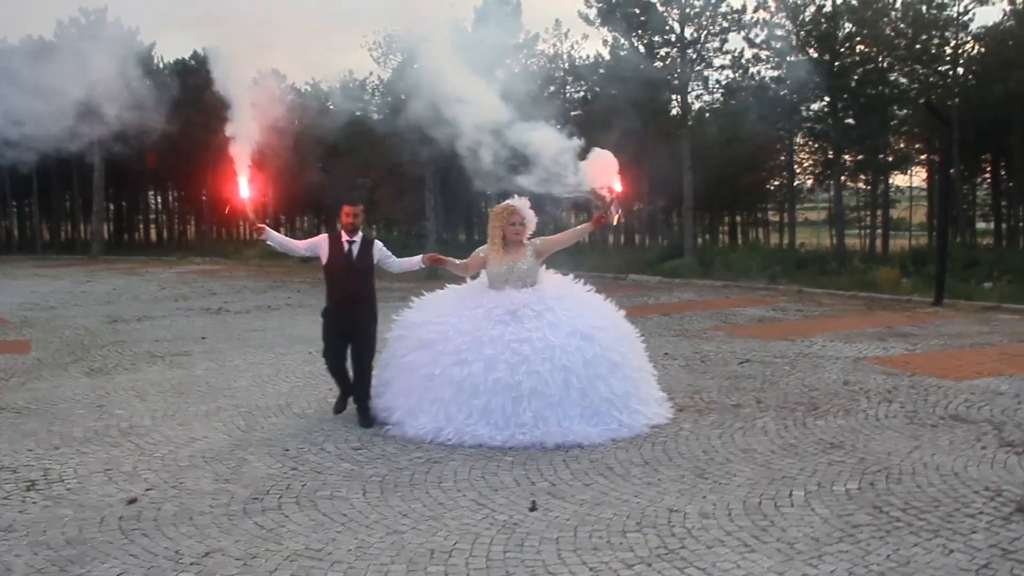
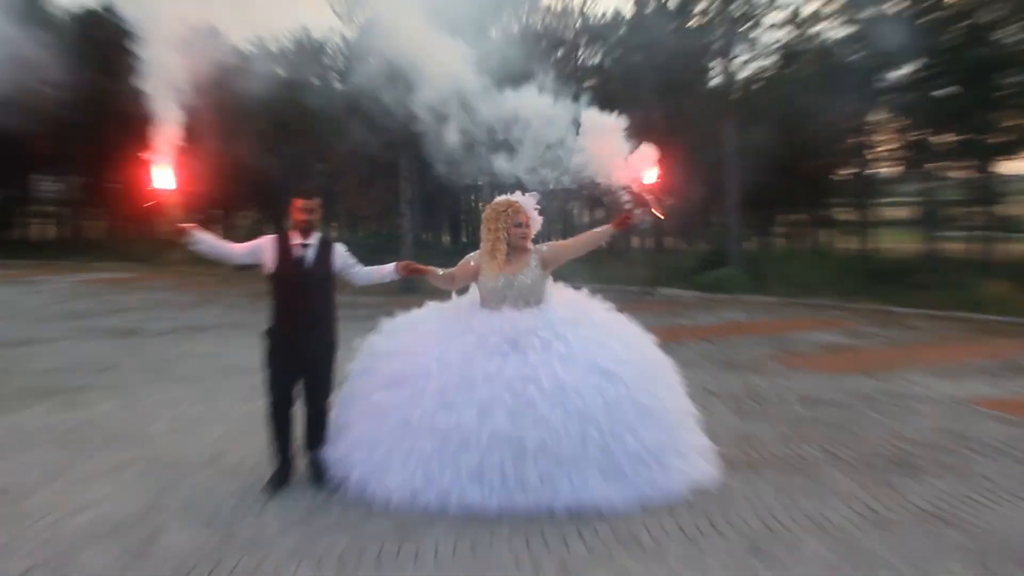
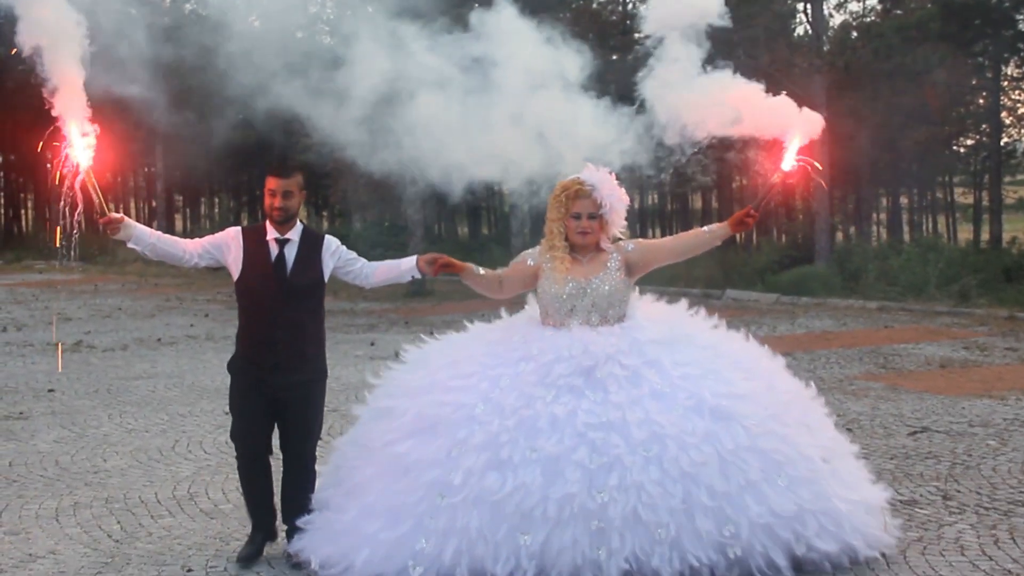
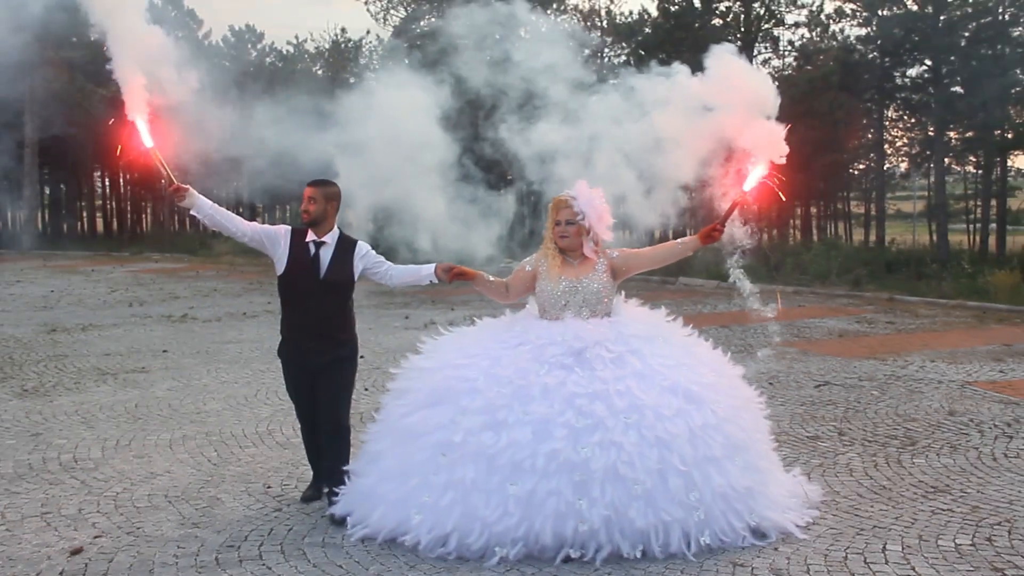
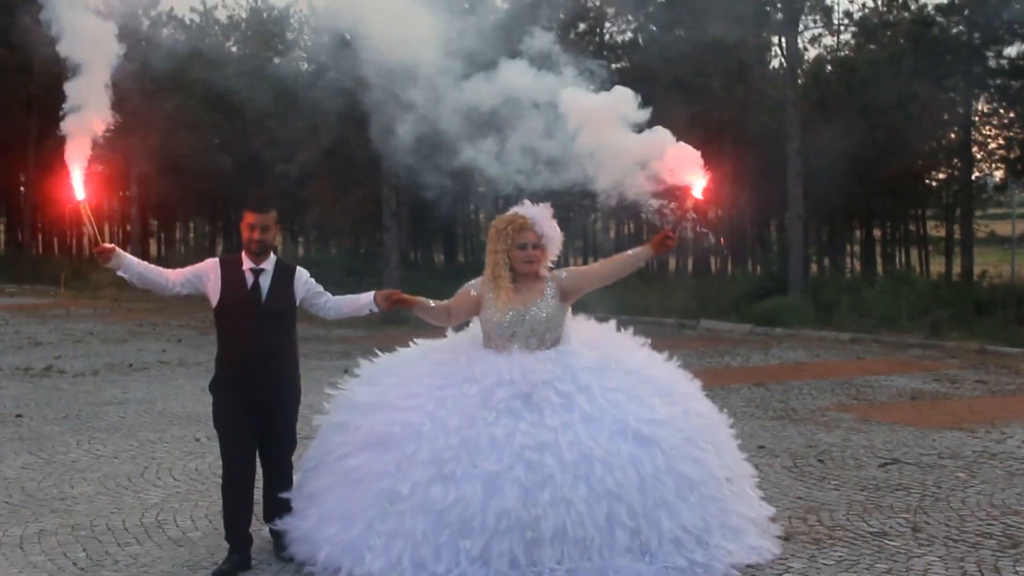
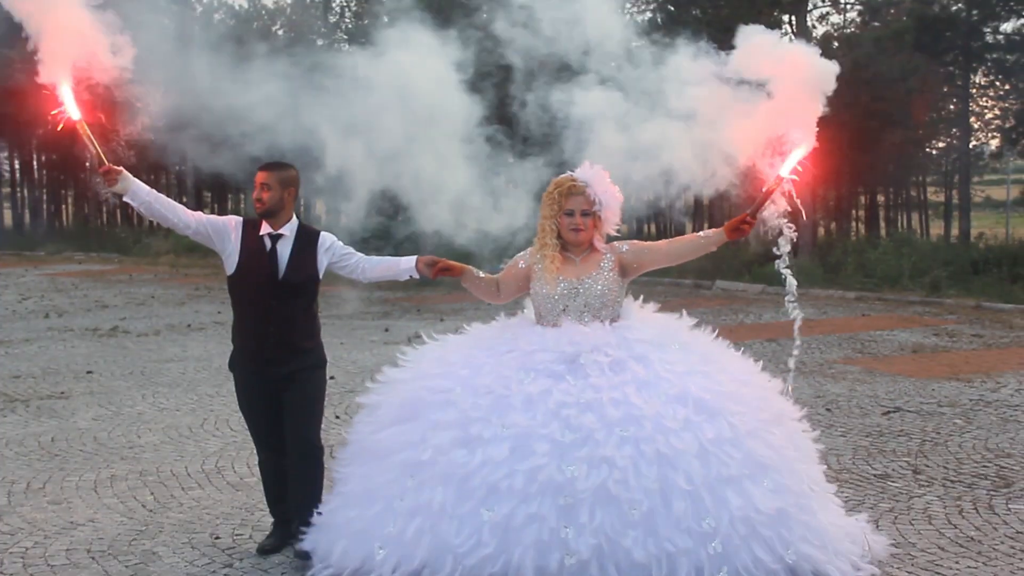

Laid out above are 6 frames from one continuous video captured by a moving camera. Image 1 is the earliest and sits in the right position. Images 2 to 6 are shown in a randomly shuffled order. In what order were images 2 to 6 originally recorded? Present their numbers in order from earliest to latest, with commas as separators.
2, 5, 3, 6, 4
